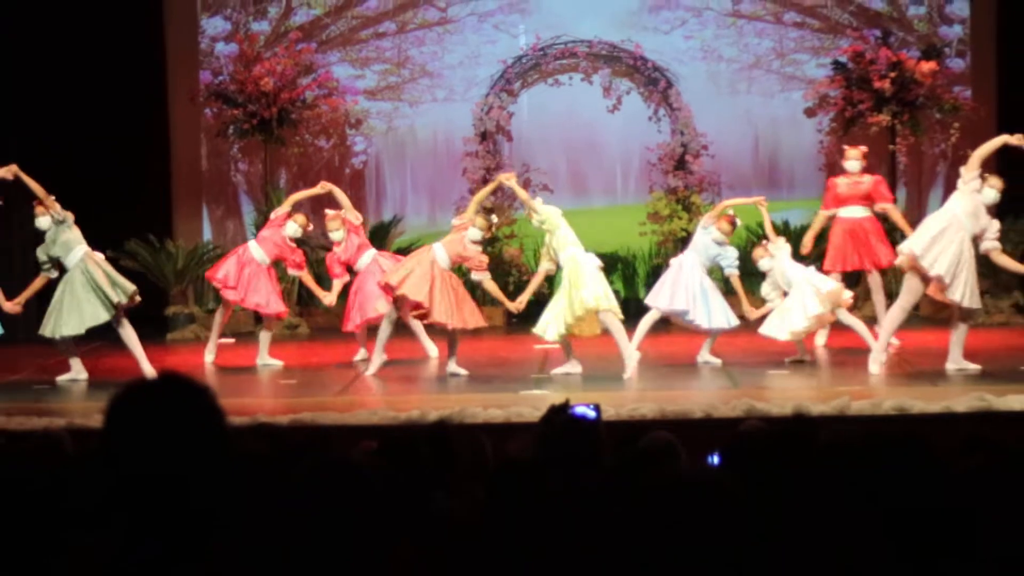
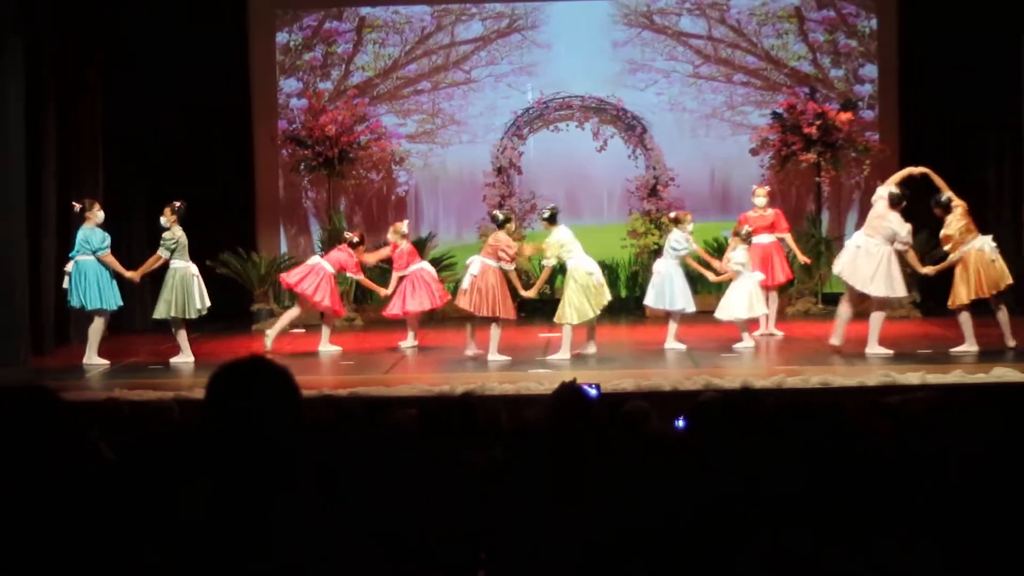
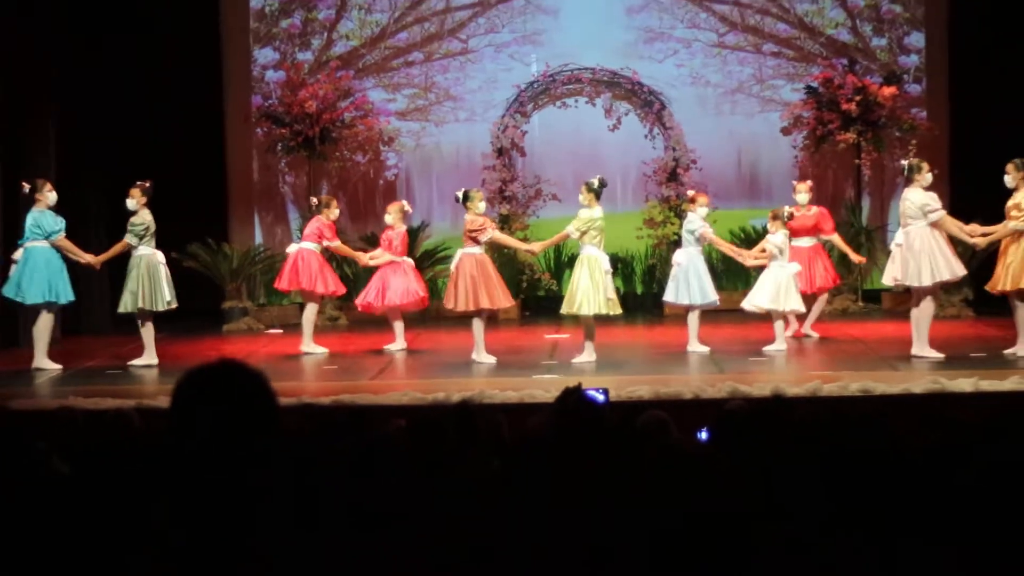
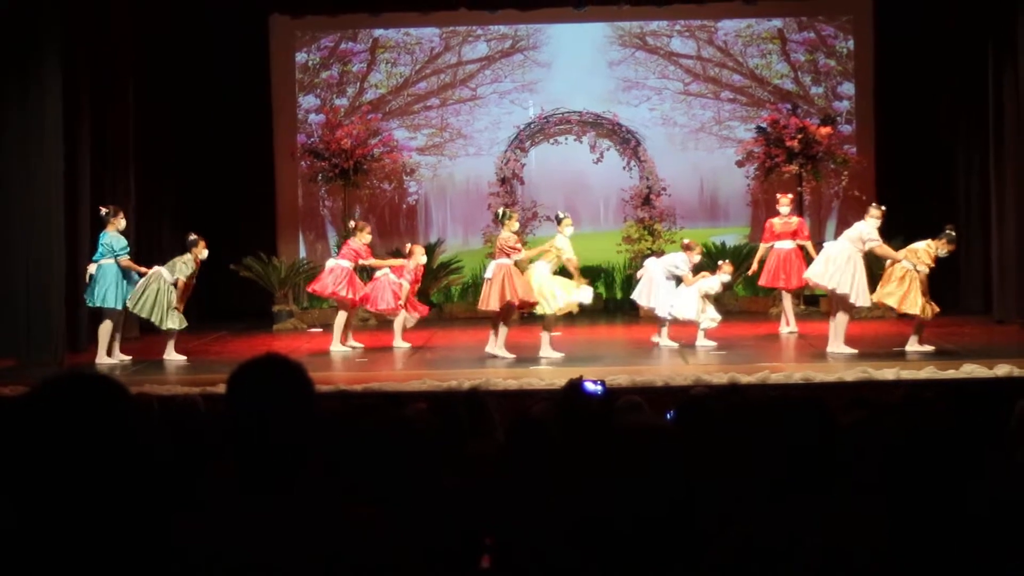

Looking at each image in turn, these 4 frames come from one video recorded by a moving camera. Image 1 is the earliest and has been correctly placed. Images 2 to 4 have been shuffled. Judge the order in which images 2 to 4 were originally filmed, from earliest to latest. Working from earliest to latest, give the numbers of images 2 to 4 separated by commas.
3, 2, 4
